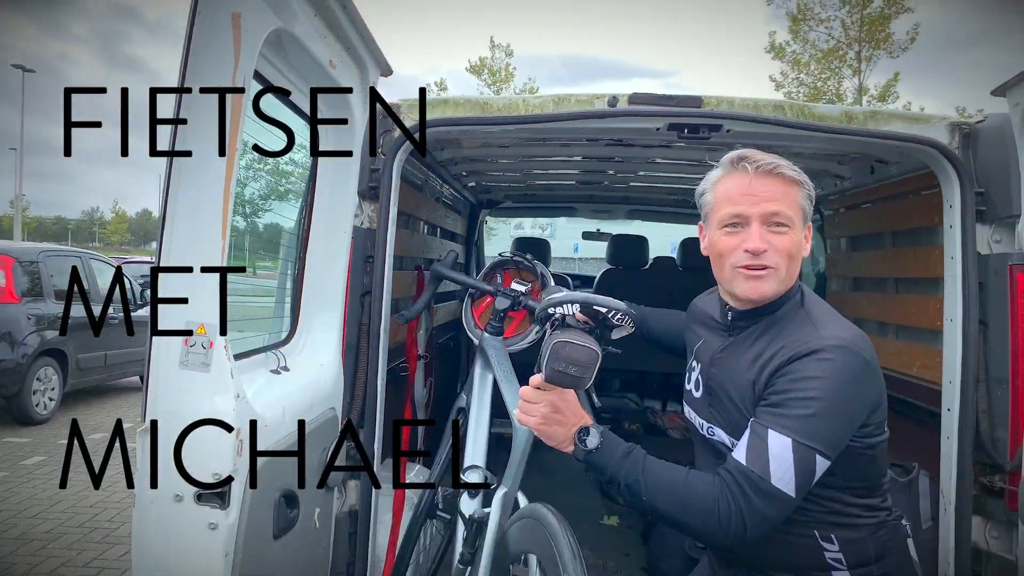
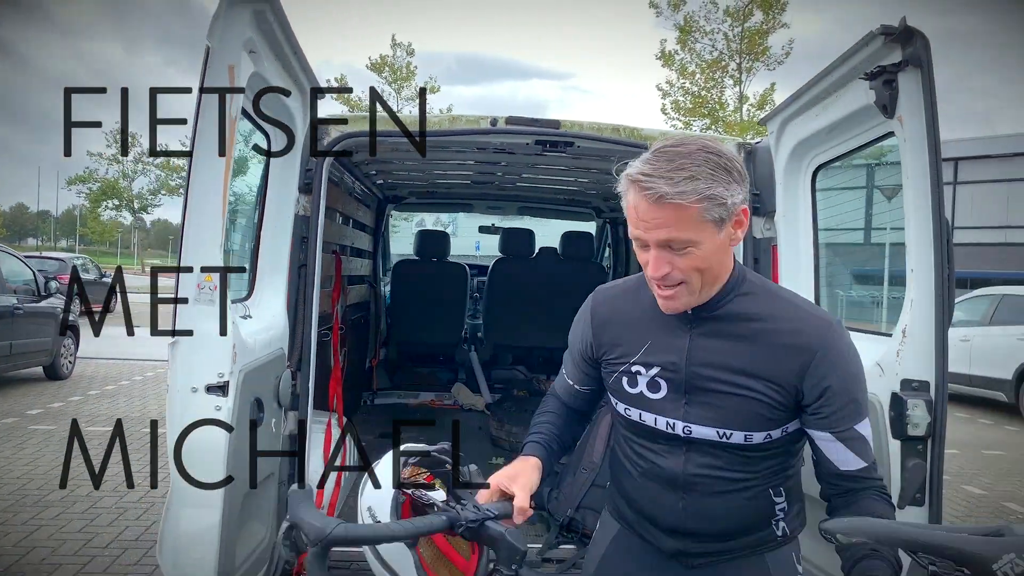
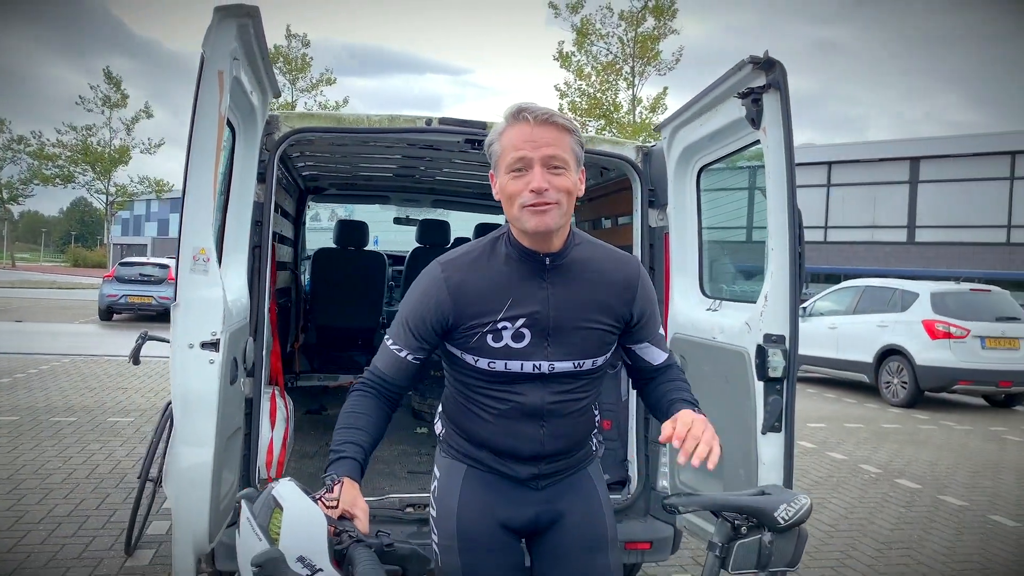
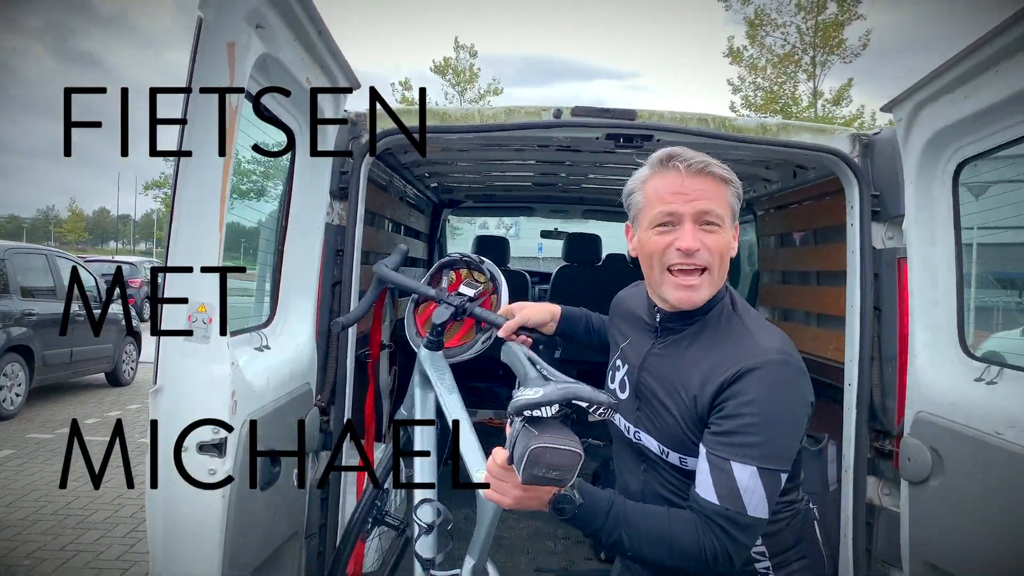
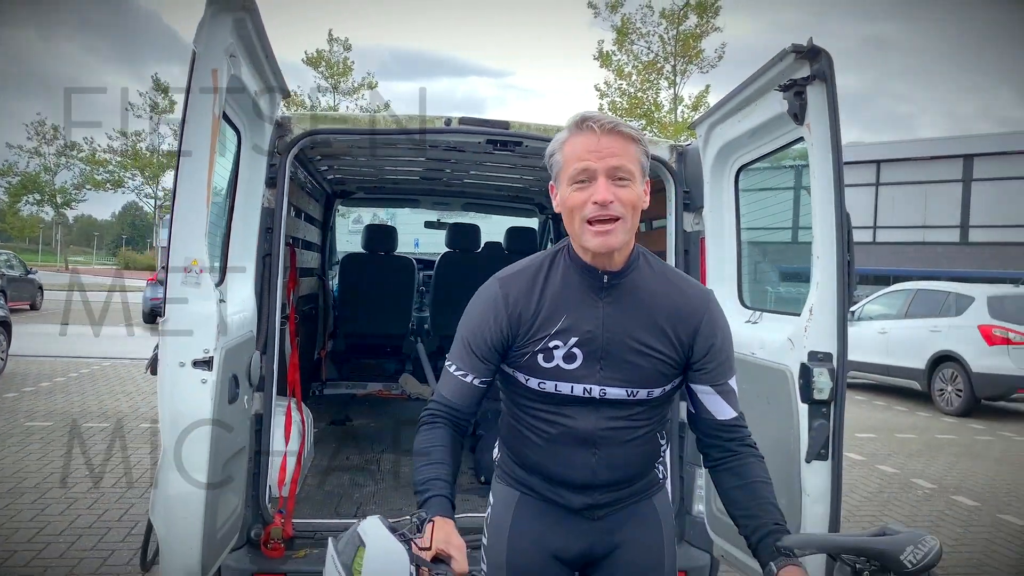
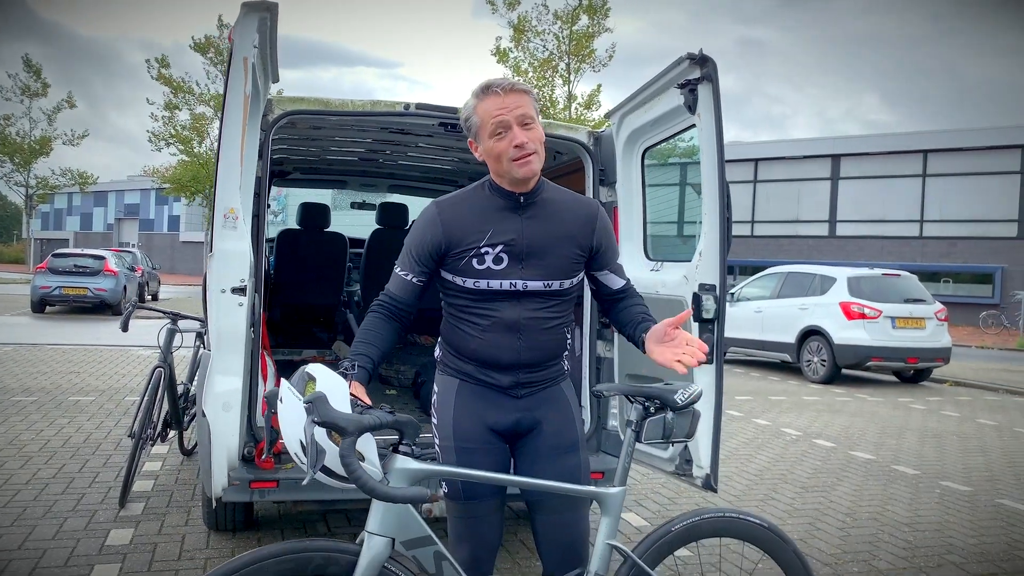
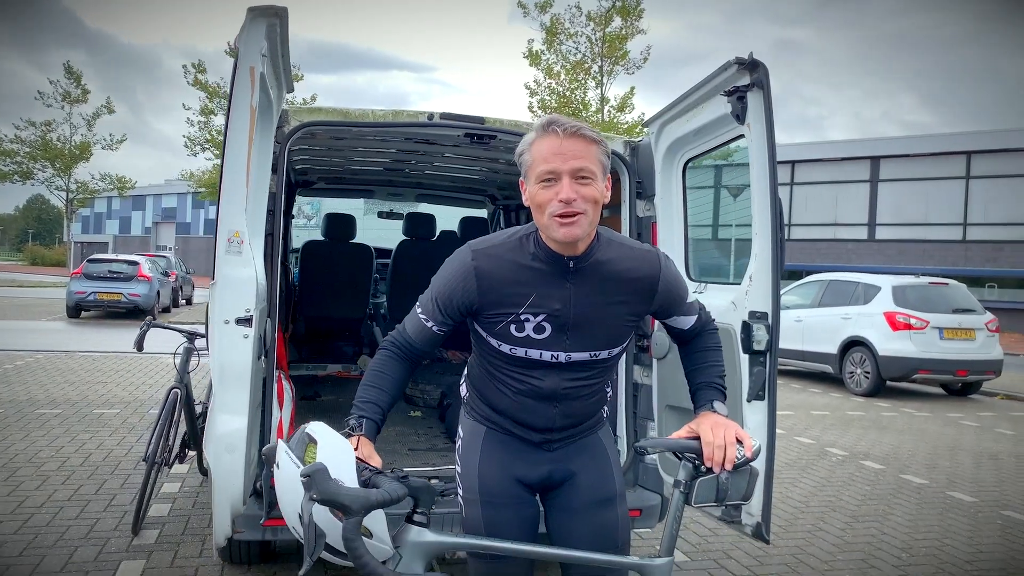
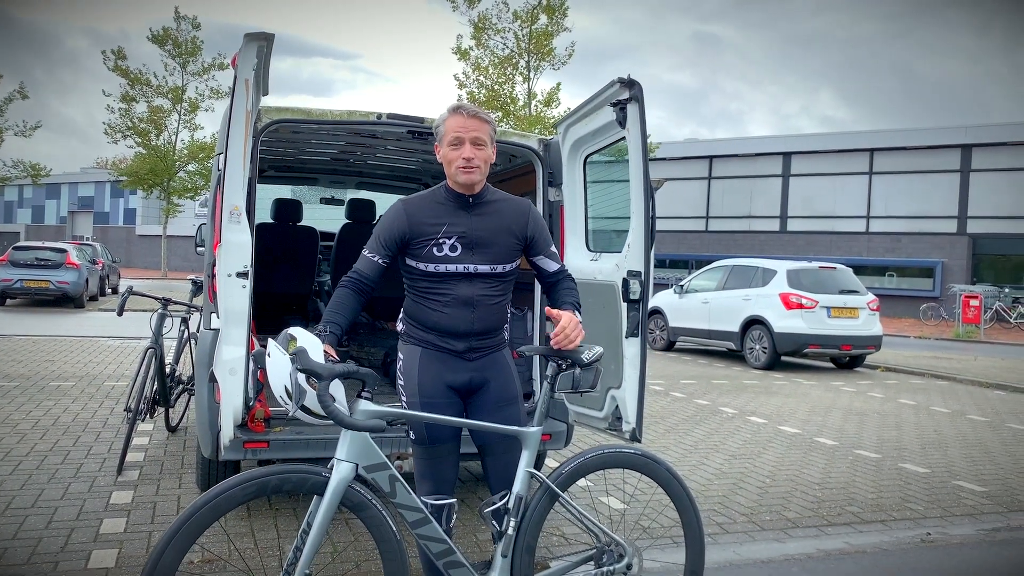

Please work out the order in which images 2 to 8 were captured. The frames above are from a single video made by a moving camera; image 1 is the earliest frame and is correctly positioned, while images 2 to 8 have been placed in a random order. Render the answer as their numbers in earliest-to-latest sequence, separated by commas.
4, 2, 5, 3, 7, 6, 8
